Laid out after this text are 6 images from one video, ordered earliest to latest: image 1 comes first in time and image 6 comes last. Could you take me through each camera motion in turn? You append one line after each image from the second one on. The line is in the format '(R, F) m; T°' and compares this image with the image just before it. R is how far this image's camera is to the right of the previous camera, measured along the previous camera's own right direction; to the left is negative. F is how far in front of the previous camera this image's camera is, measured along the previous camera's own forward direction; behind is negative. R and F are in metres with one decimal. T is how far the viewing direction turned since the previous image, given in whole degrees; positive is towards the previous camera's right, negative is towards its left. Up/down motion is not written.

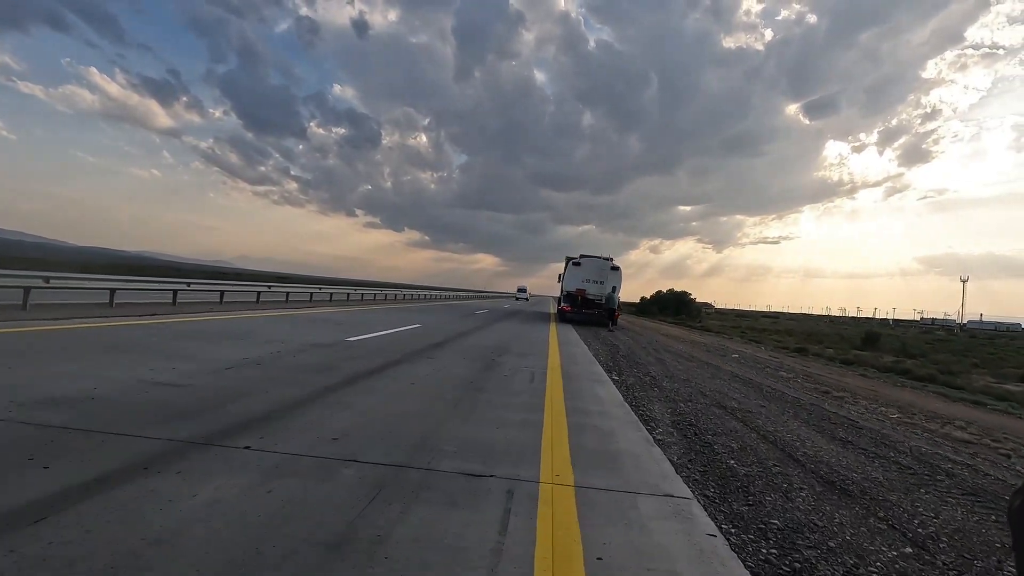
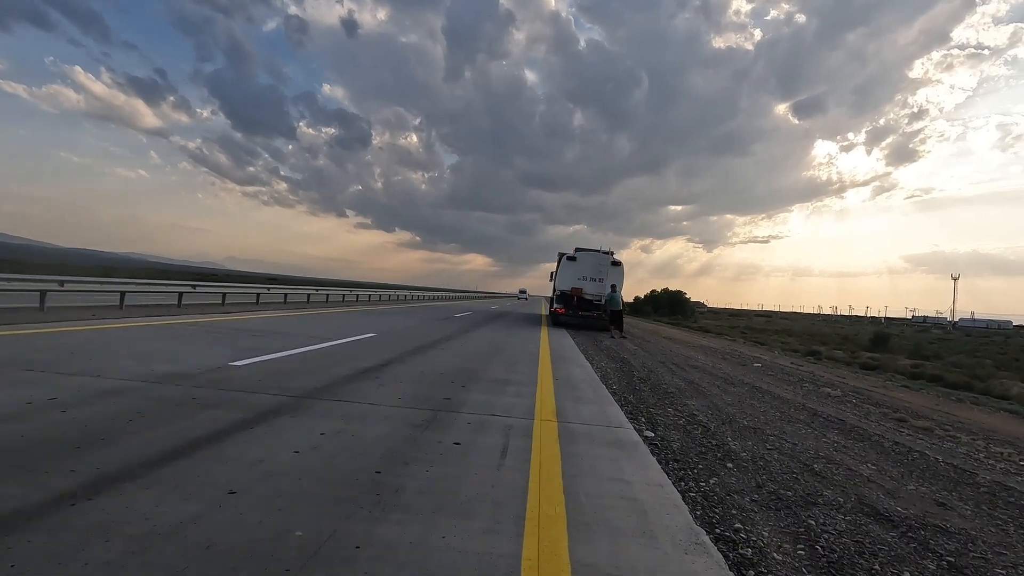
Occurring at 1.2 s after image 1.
(+0.2, +2.9) m; +1°
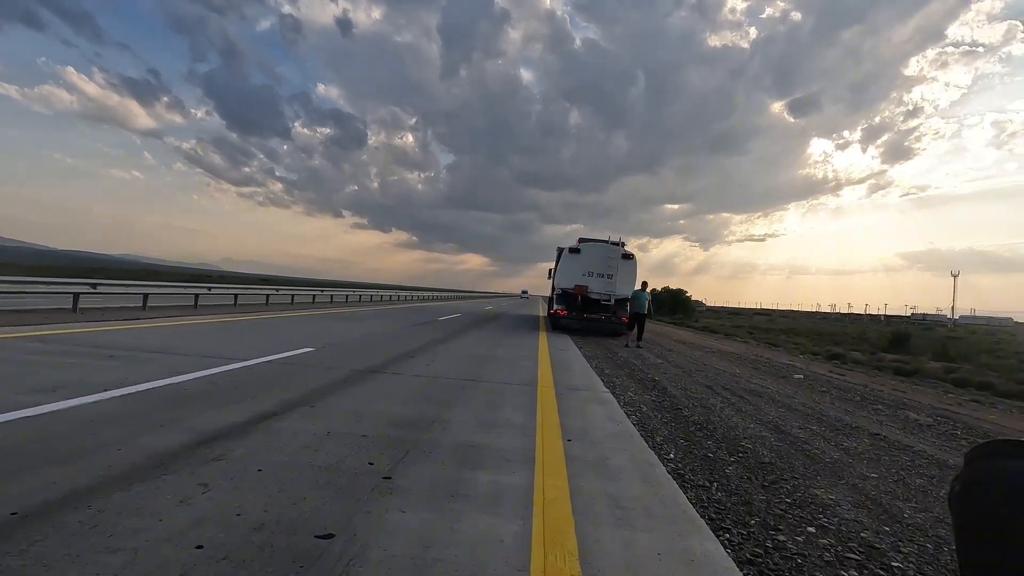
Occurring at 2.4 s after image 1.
(+0.1, +2.7) m; 0°
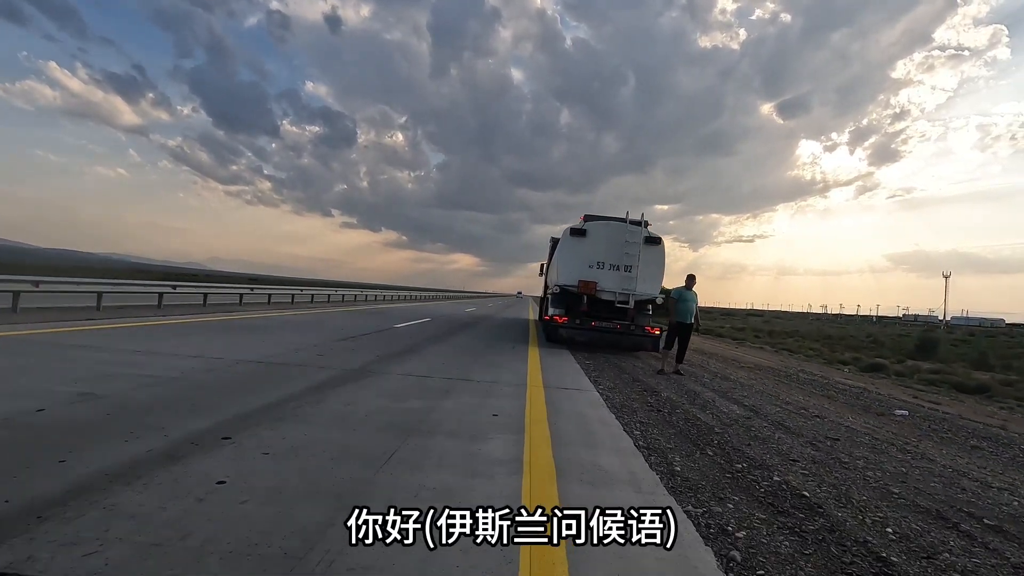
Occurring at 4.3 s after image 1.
(+0.2, +4.3) m; +1°
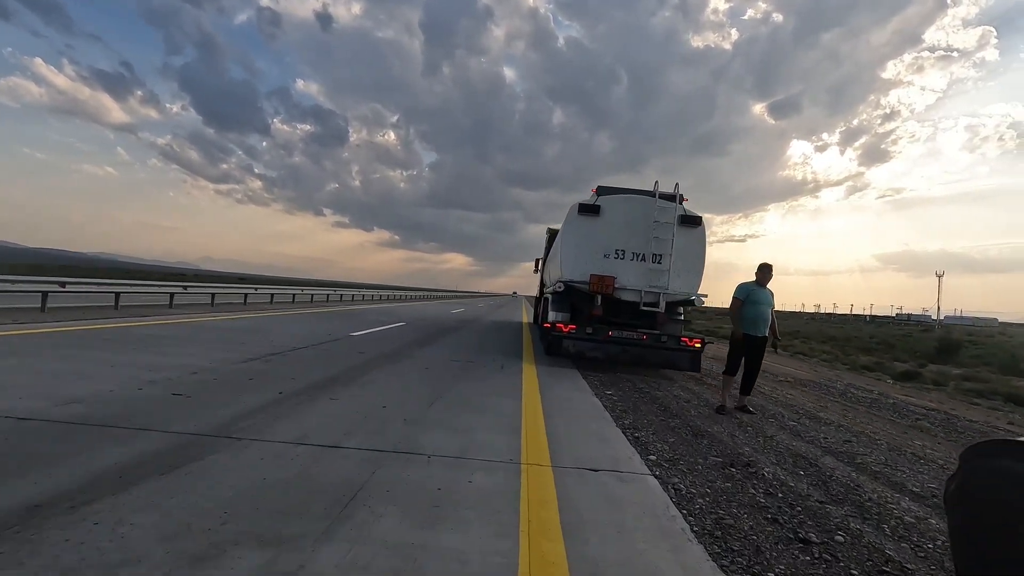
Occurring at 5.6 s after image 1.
(+0.1, +2.7) m; +1°
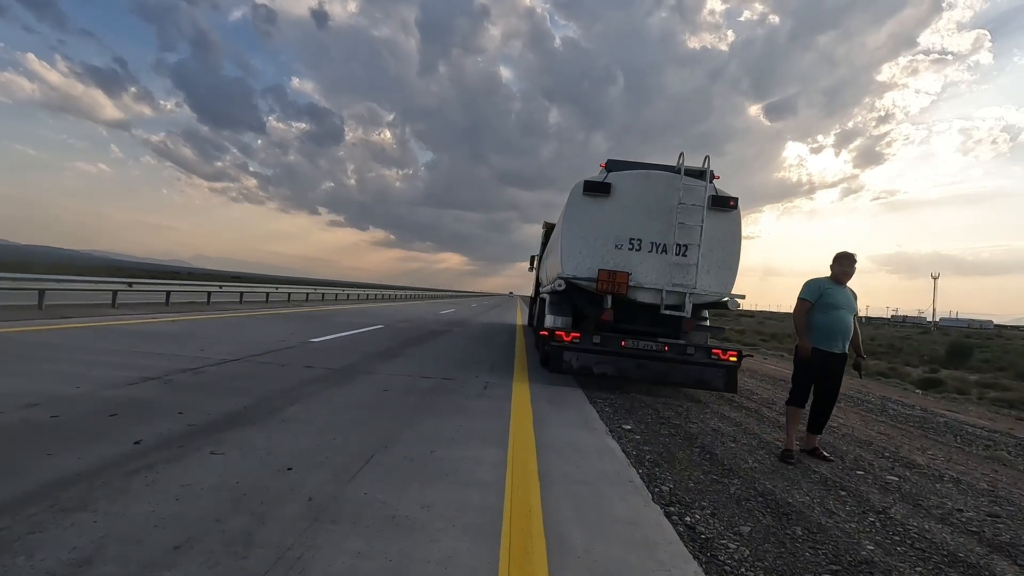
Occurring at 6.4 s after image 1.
(+0.1, +1.6) m; 0°
